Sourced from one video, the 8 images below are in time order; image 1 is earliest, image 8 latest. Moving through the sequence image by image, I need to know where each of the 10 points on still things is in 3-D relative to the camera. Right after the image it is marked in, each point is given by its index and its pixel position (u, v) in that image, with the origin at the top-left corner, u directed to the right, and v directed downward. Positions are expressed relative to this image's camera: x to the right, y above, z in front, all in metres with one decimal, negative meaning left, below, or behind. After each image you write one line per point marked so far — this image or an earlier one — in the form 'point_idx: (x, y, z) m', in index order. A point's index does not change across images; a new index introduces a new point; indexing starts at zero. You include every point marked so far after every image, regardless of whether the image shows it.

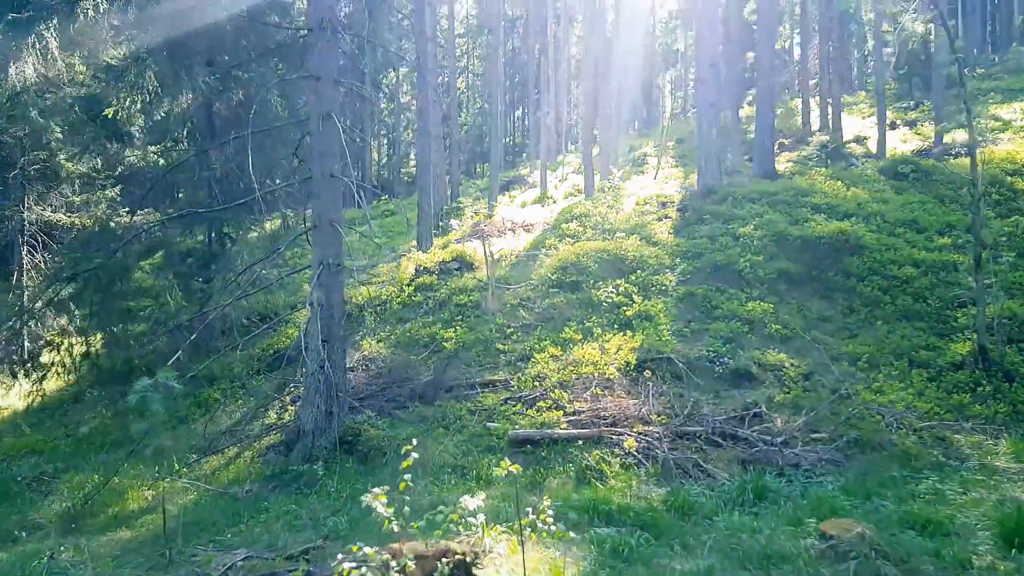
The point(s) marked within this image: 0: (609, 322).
0: (+1.2, -0.4, +9.4) m
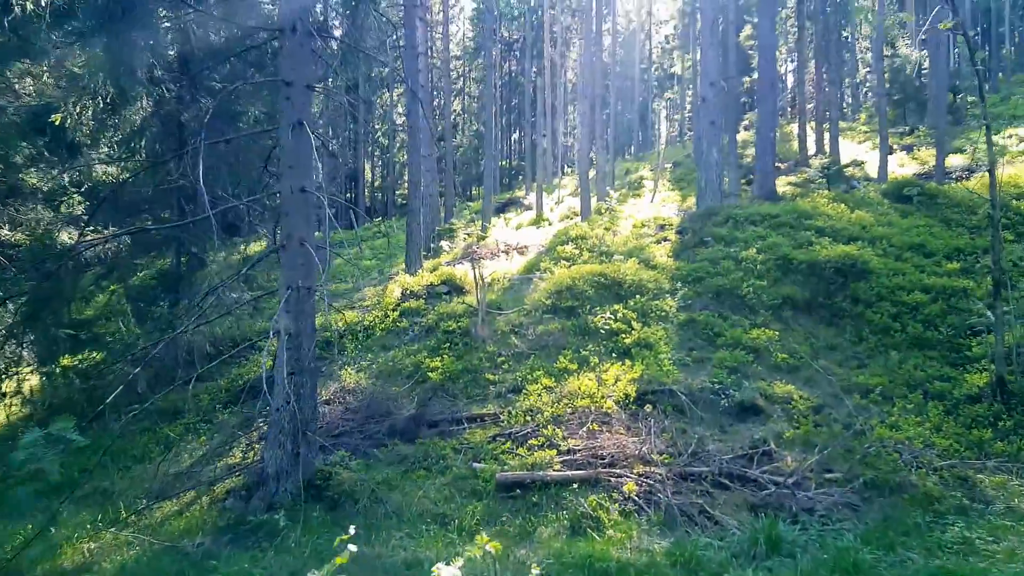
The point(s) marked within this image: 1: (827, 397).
0: (+1.1, -0.8, +8.9) m
1: (+3.3, -1.1, +7.8) m
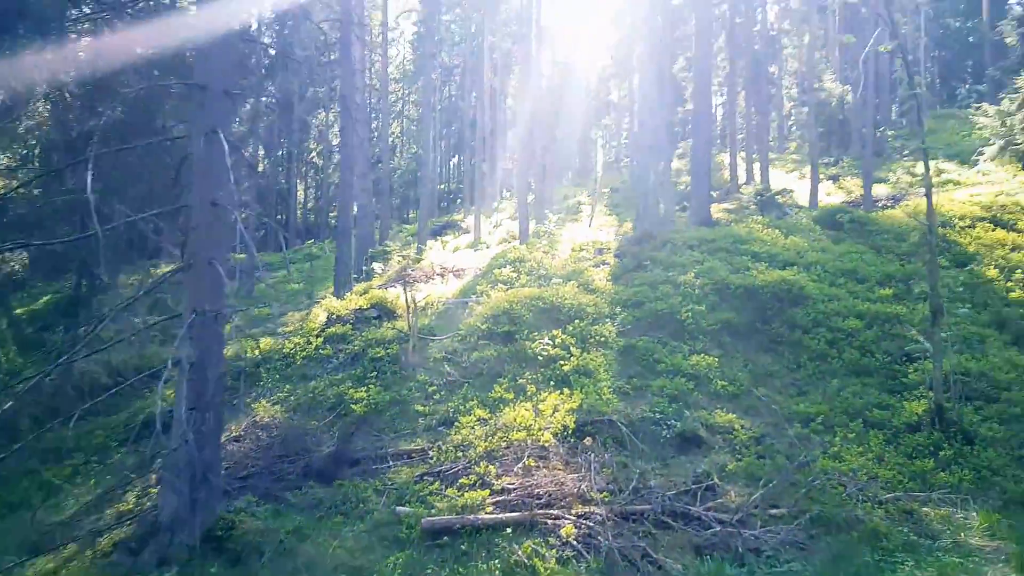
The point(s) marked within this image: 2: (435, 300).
0: (+0.3, -1.0, +8.5) m
1: (+2.6, -1.4, +7.6) m
2: (-1.2, -0.2, +11.6) m
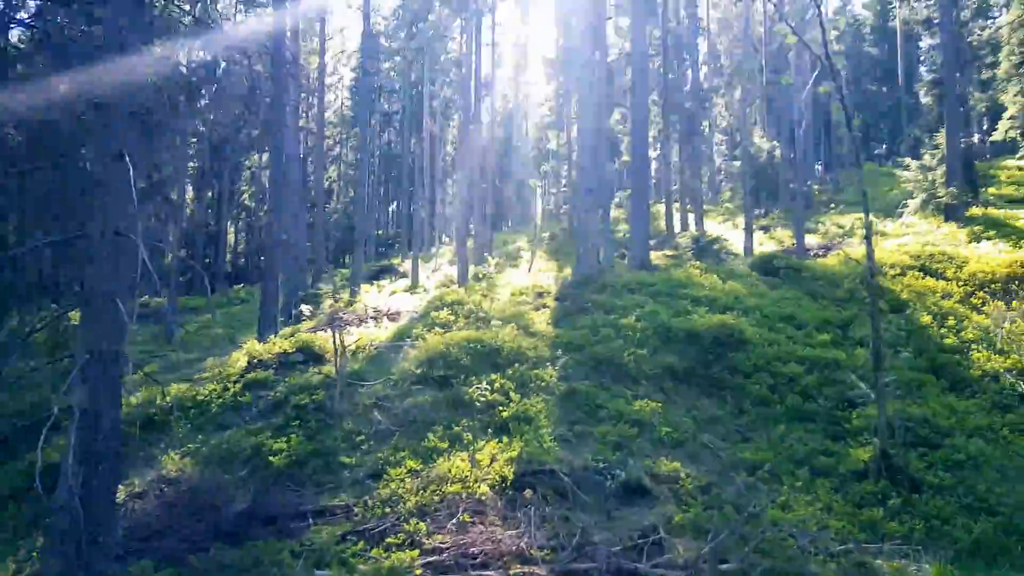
0: (-0.4, -1.5, +8.0) m
1: (+2.0, -1.8, +7.3) m
2: (-2.2, -0.9, +11.1) m
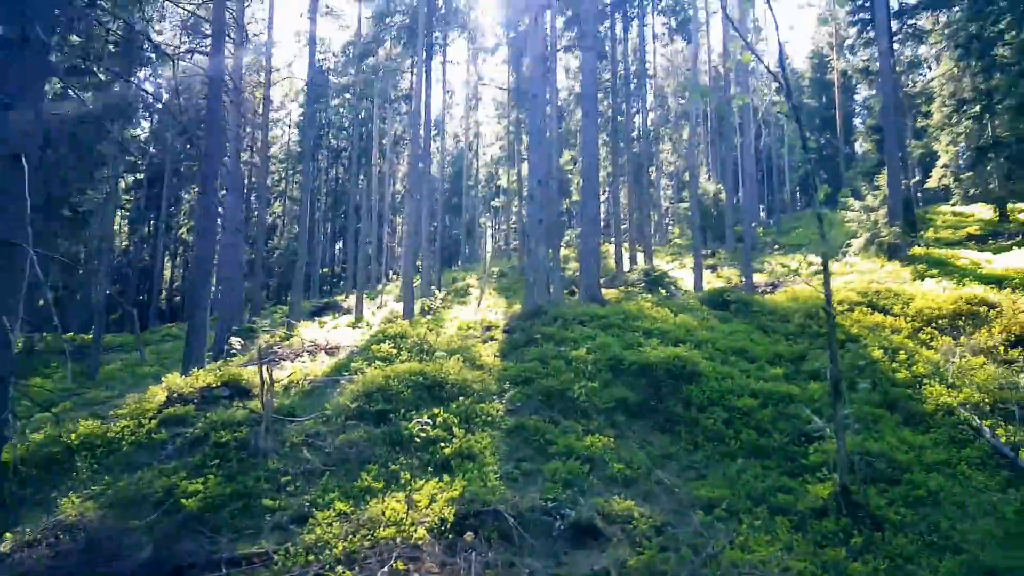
0: (-0.9, -1.8, +7.4) m
1: (+1.5, -2.1, +6.8) m
2: (-3.0, -1.3, +10.4) m
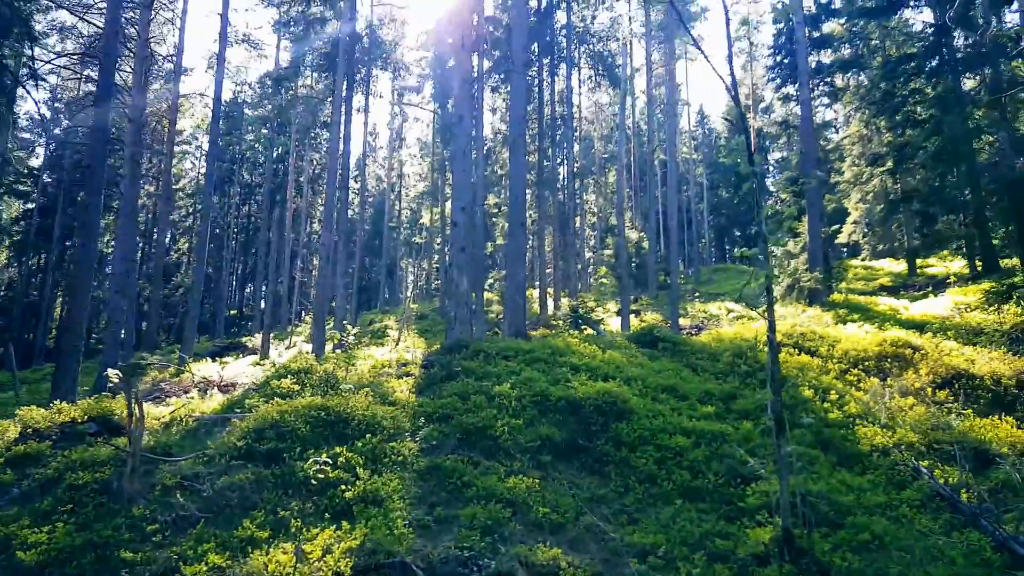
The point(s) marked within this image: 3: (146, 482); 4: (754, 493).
0: (-1.7, -1.9, +6.4) m
1: (+0.7, -2.3, +6.1) m
2: (-4.1, -1.6, +9.2) m
3: (-3.4, -1.8, +6.8) m
4: (+2.4, -2.0, +7.3) m
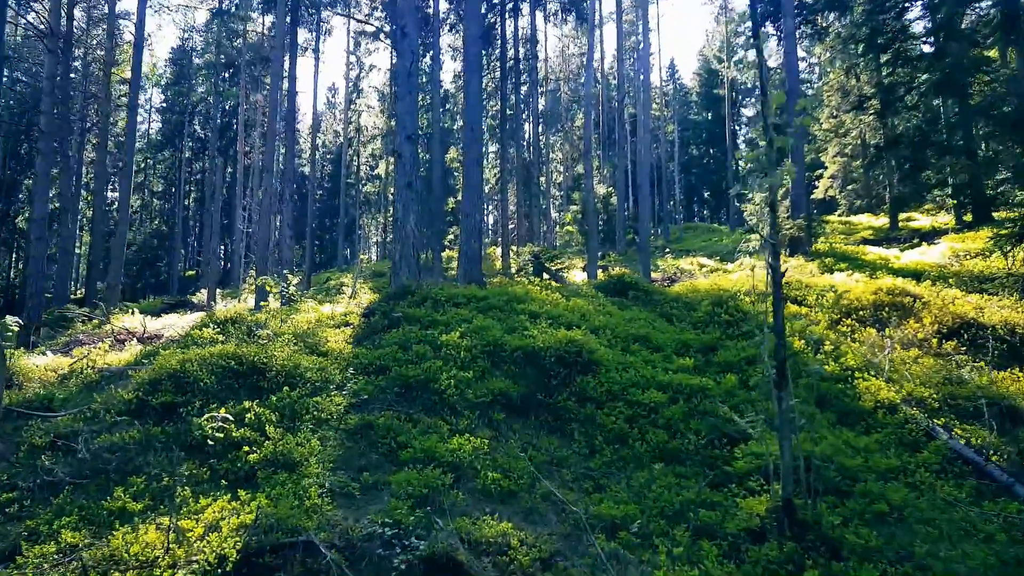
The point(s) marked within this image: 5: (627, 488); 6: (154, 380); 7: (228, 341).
0: (-2.1, -1.3, +5.2) m
1: (+0.3, -1.7, +4.9) m
2: (-4.6, -0.8, +7.8) m
3: (-3.8, -1.1, +5.5) m
4: (+1.9, -1.4, +6.2) m
5: (+0.9, -1.6, +5.7) m
6: (-3.1, -0.8, +6.5) m
7: (-3.1, -0.6, +8.1) m
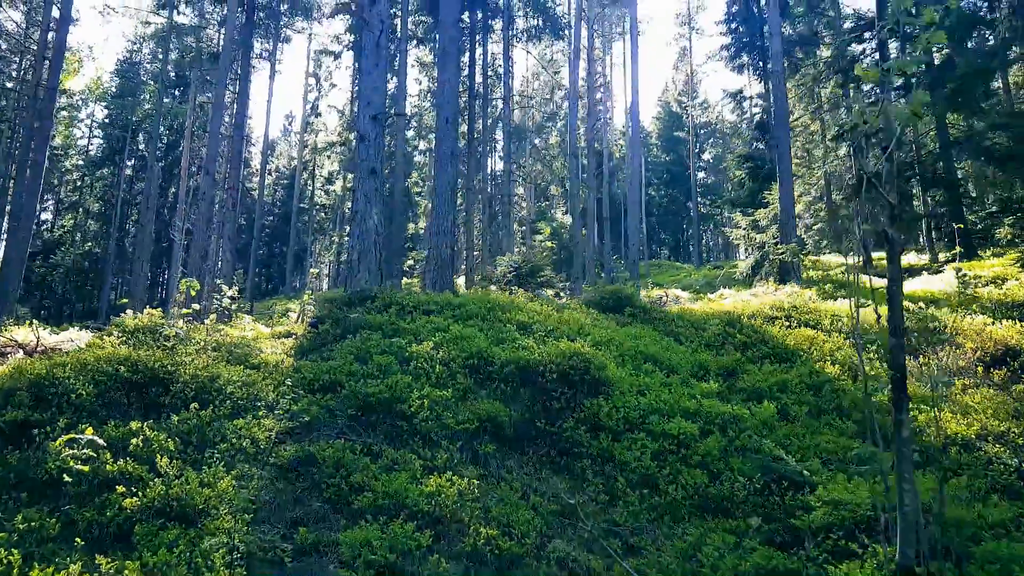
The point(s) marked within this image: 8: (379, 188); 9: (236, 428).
0: (-2.1, -1.1, +3.4) m
1: (+0.4, -1.6, +3.3) m
2: (-4.7, -0.7, +5.9) m
3: (-3.8, -0.9, +3.7) m
4: (+1.9, -1.4, +4.7) m
5: (+0.9, -1.5, +4.1) m
6: (-3.1, -0.6, +4.7) m
7: (-3.2, -0.5, +6.3) m
8: (-1.7, +1.2, +9.5) m
9: (-1.7, -0.9, +4.6) m
